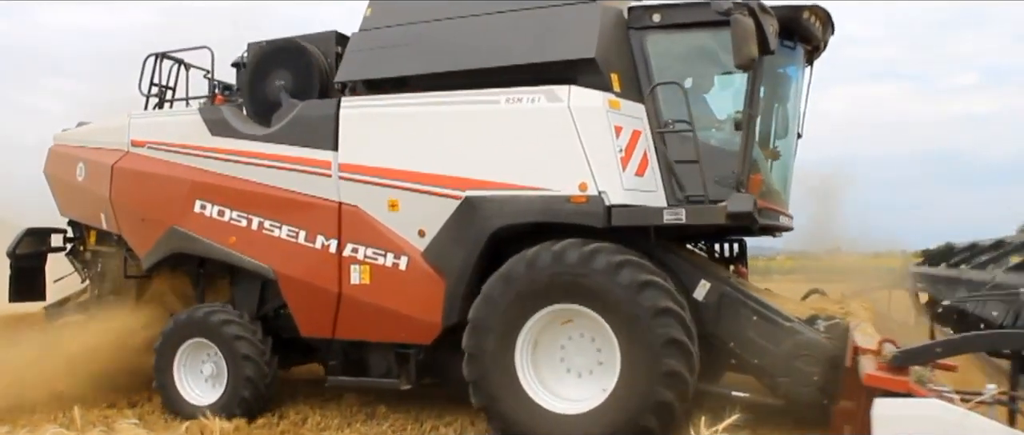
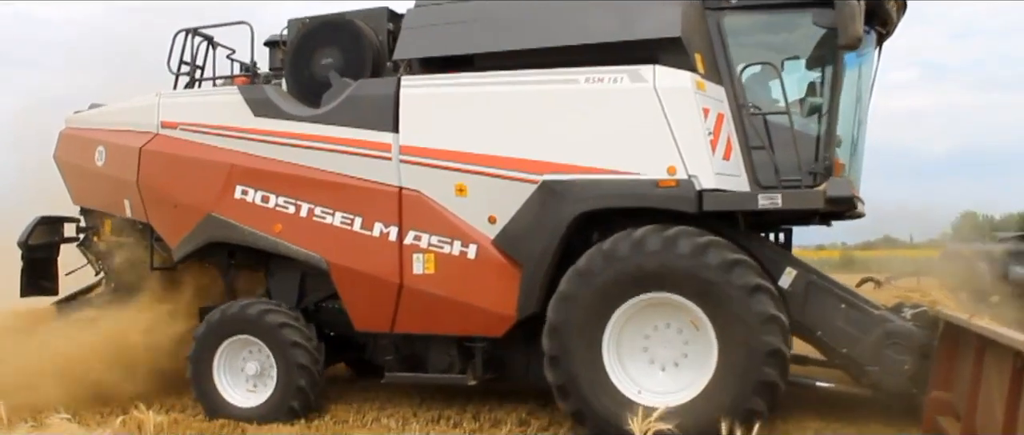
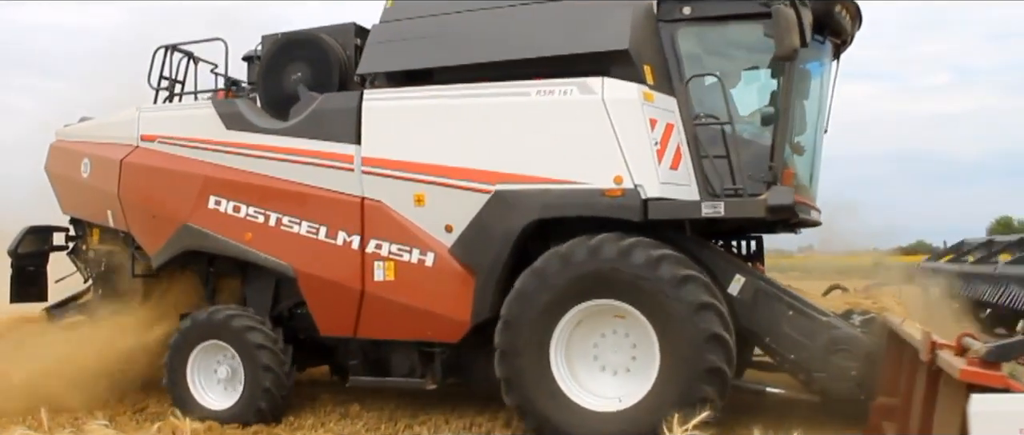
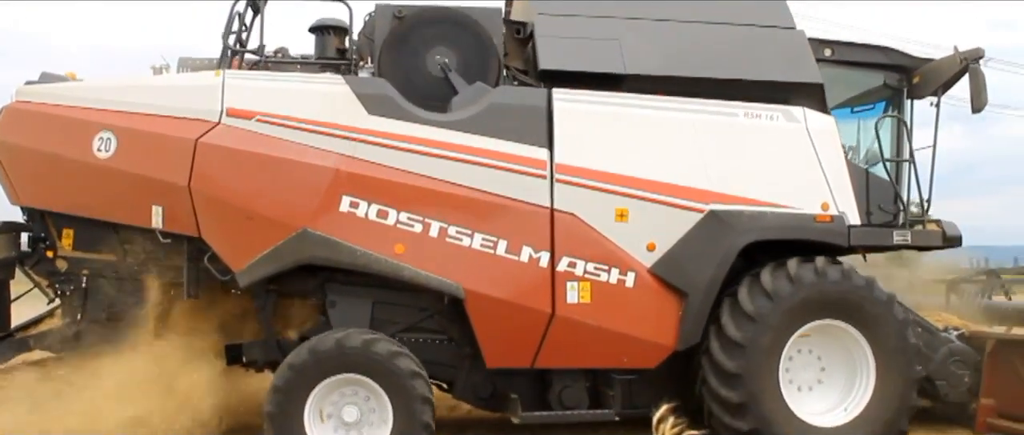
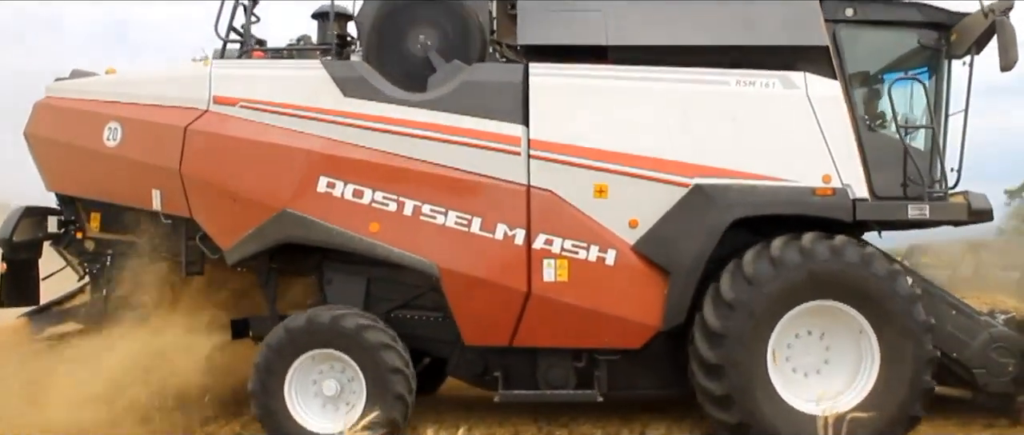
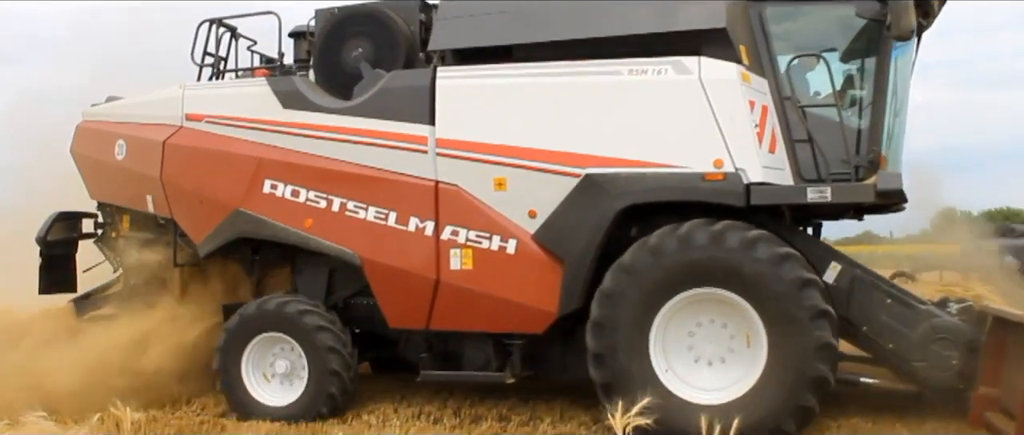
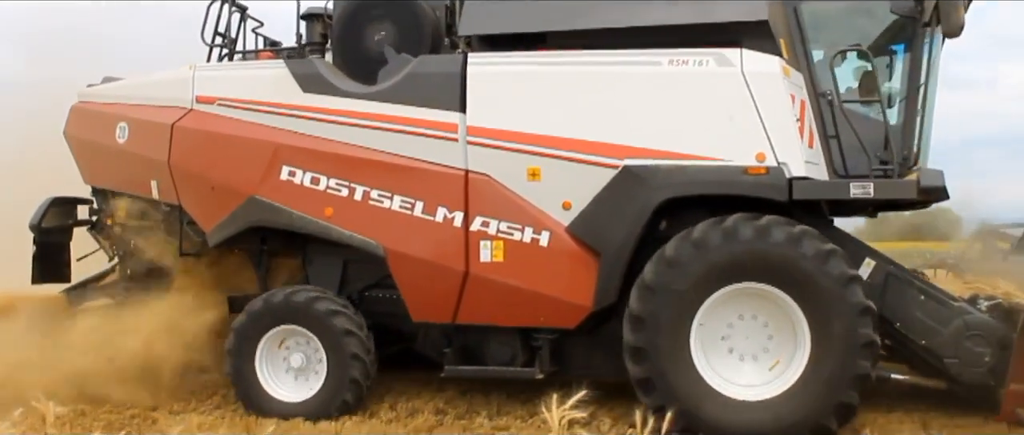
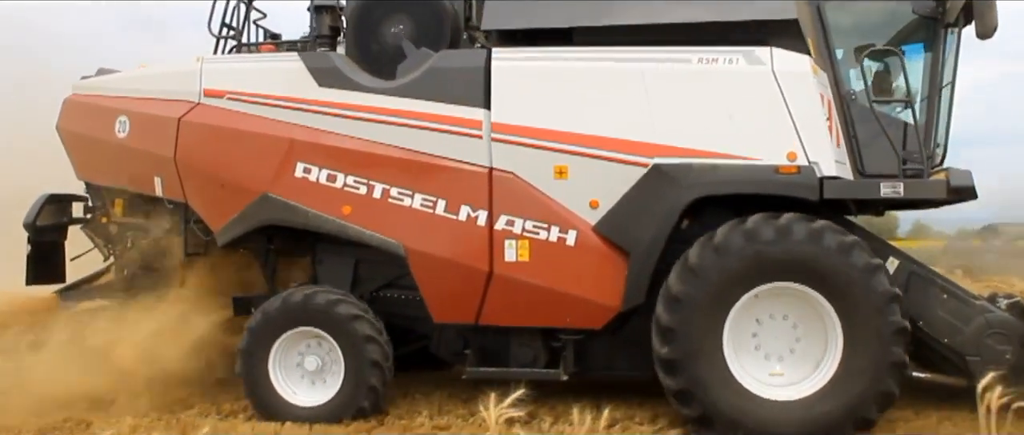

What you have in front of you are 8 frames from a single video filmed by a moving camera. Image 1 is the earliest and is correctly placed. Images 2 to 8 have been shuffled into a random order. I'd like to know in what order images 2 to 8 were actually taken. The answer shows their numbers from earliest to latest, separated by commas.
3, 2, 6, 7, 8, 5, 4
